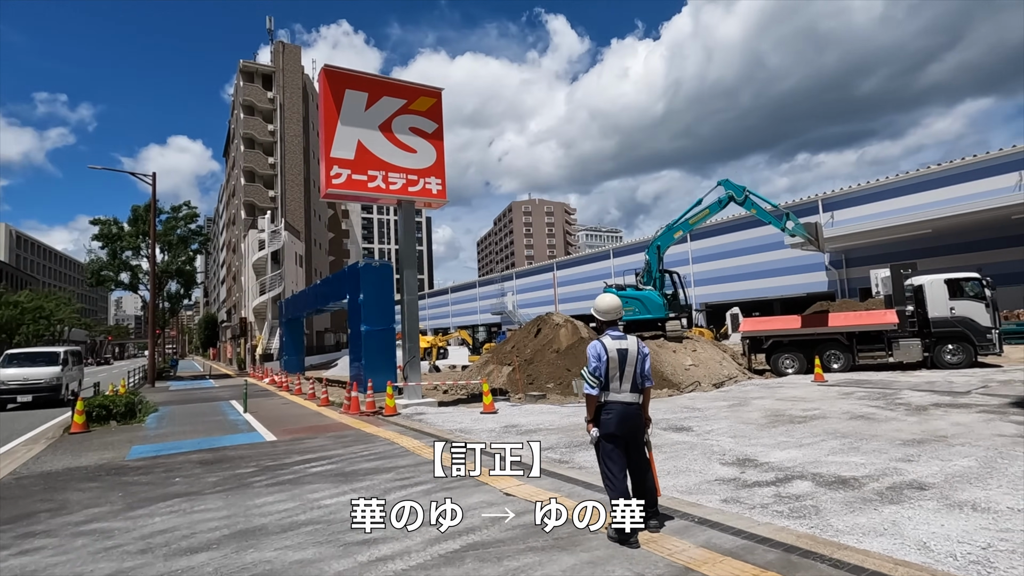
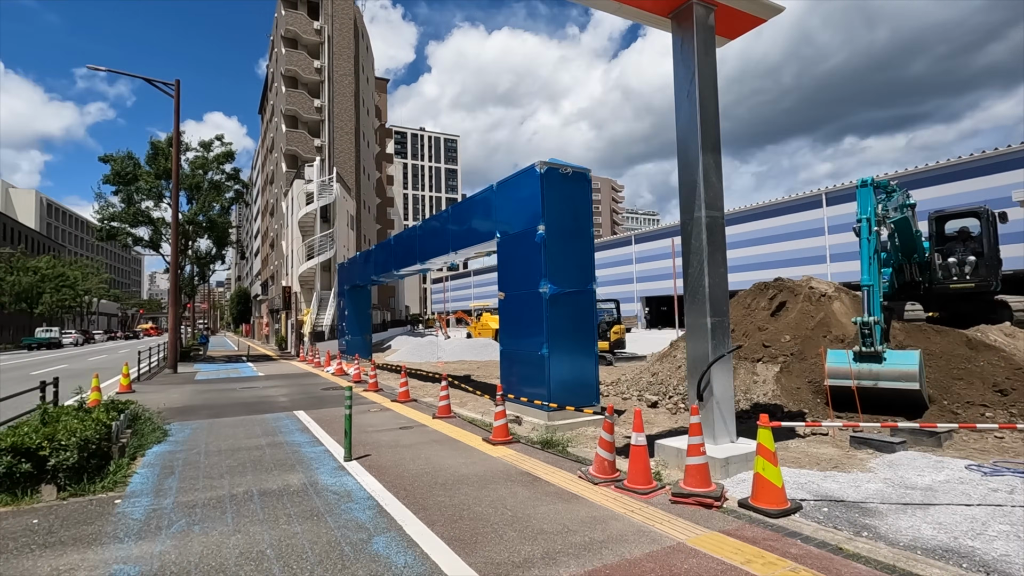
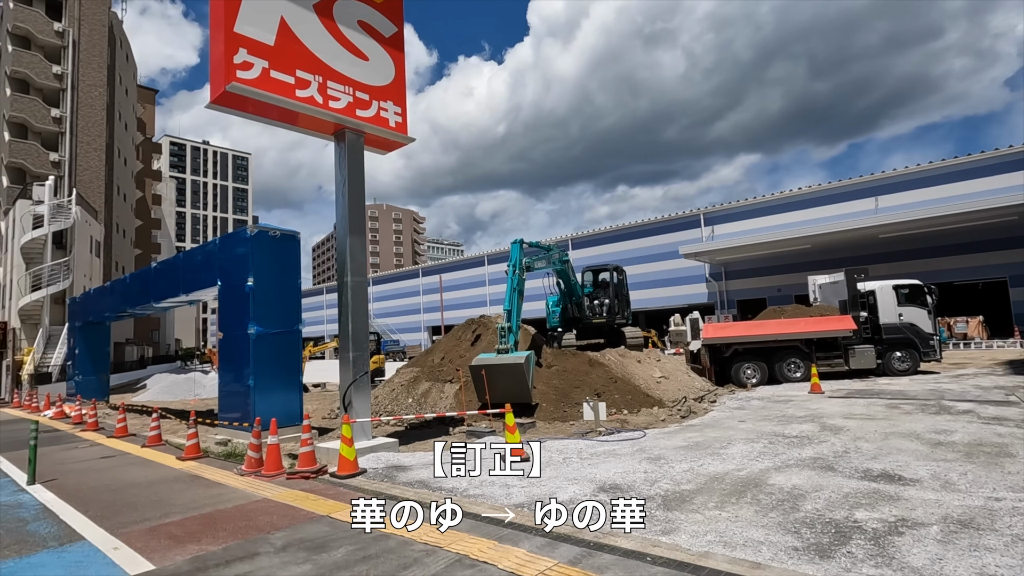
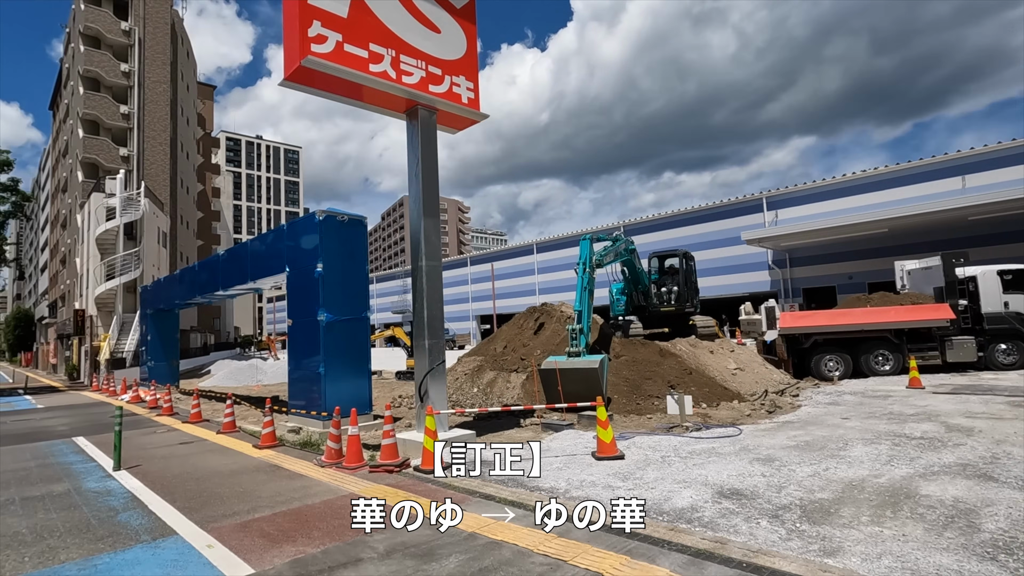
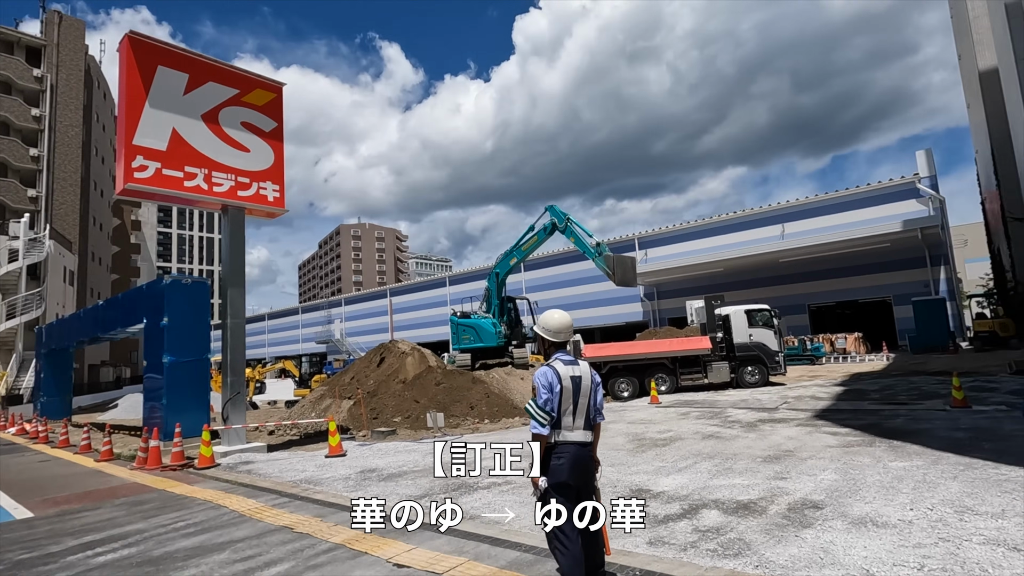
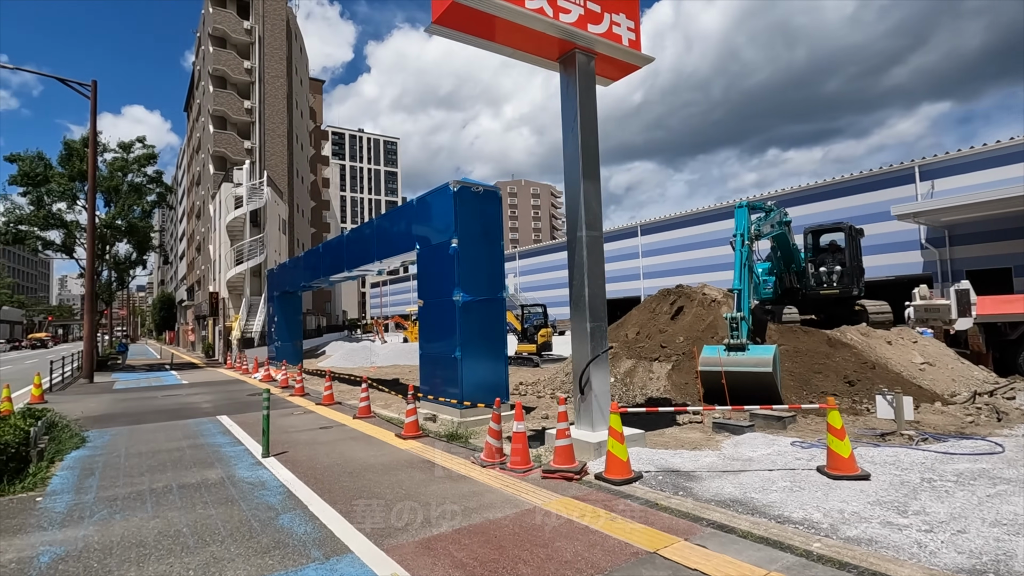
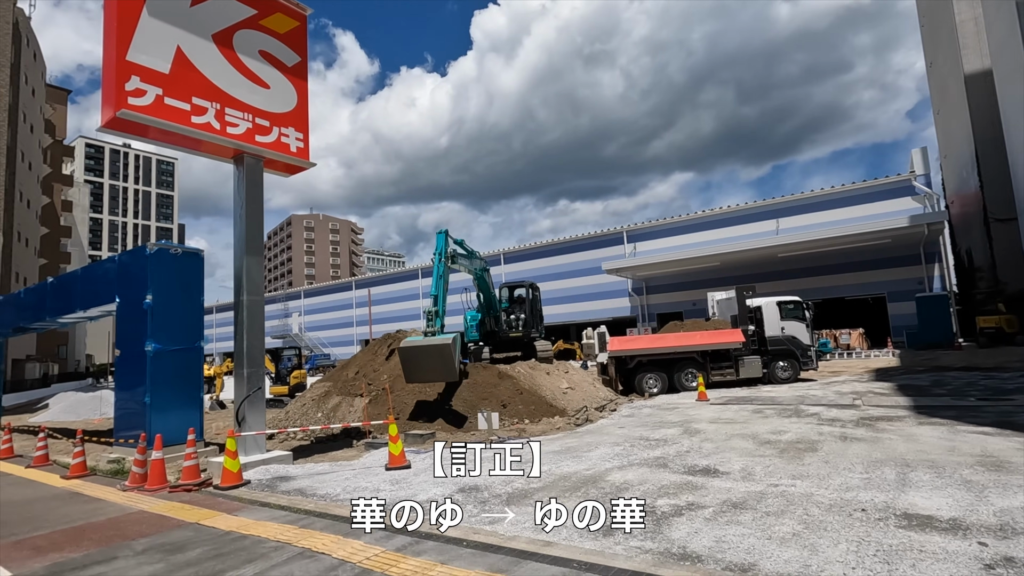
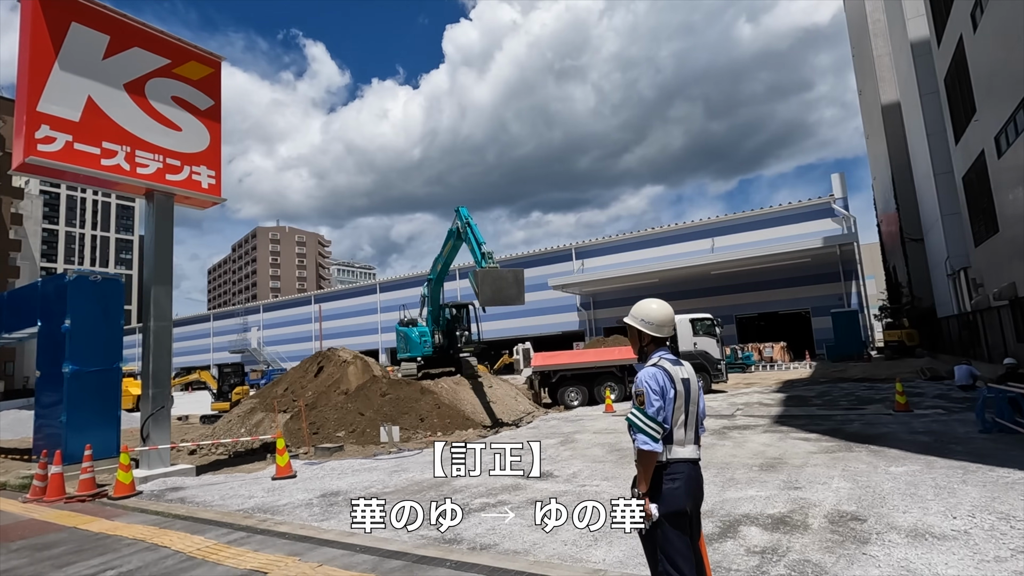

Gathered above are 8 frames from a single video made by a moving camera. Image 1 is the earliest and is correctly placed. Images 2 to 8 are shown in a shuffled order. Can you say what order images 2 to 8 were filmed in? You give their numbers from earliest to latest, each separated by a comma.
5, 8, 7, 3, 4, 6, 2
